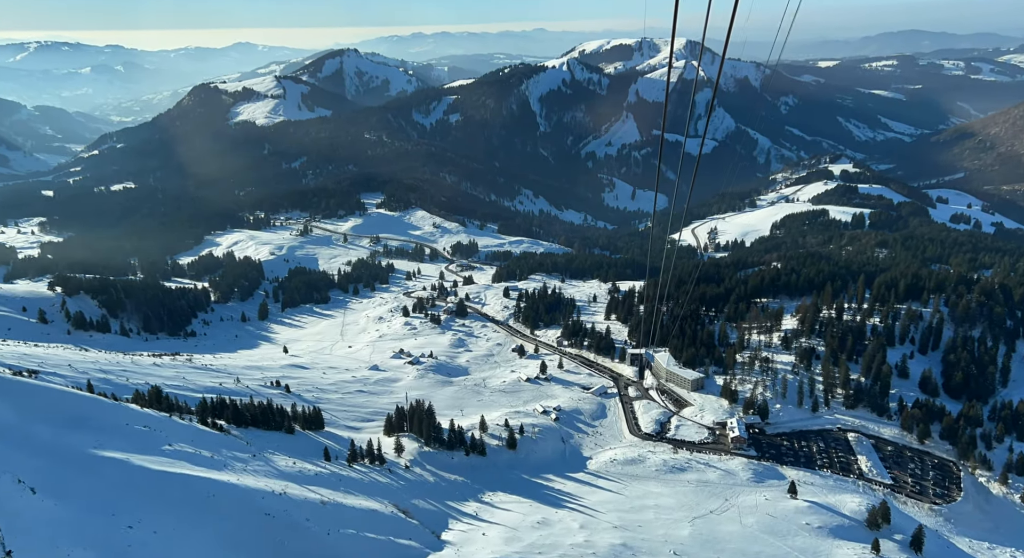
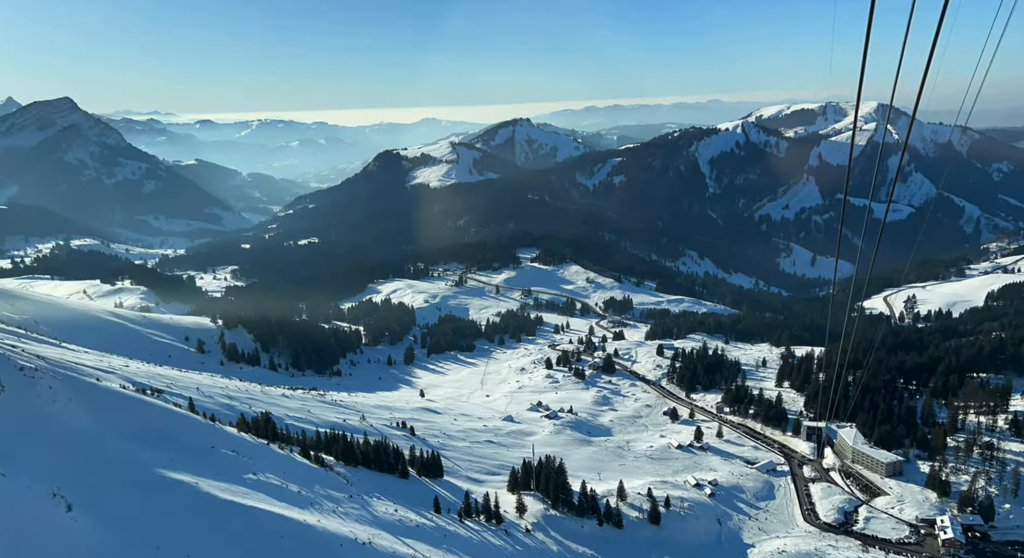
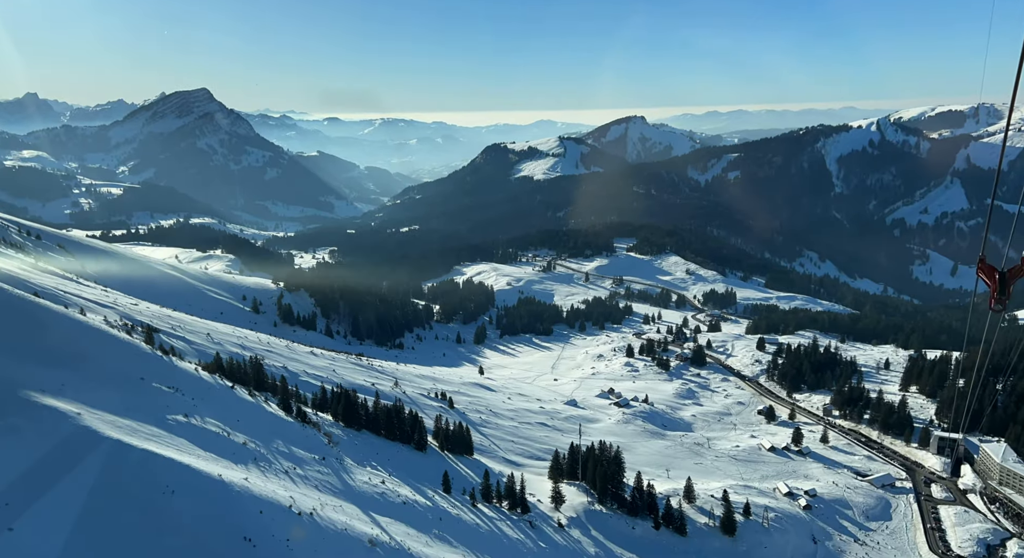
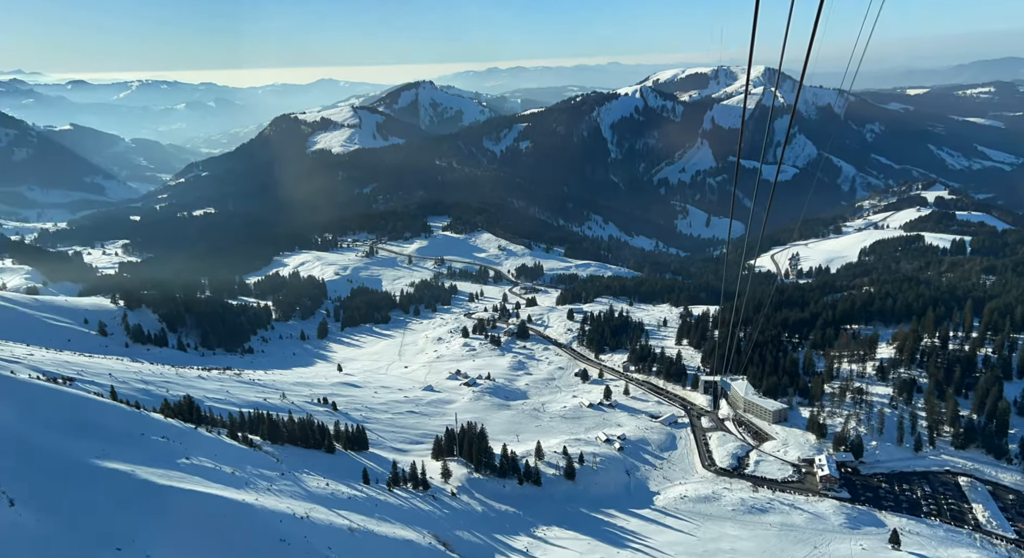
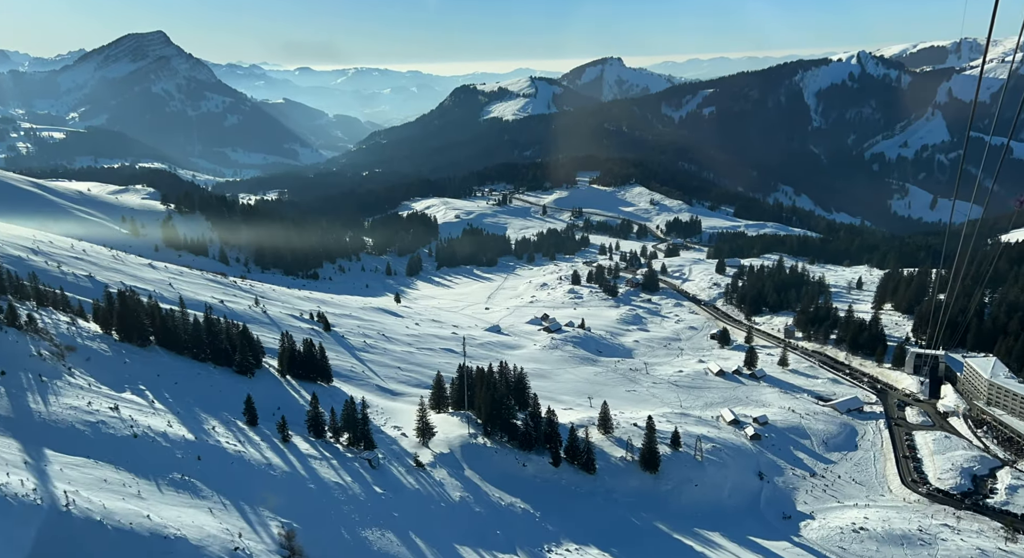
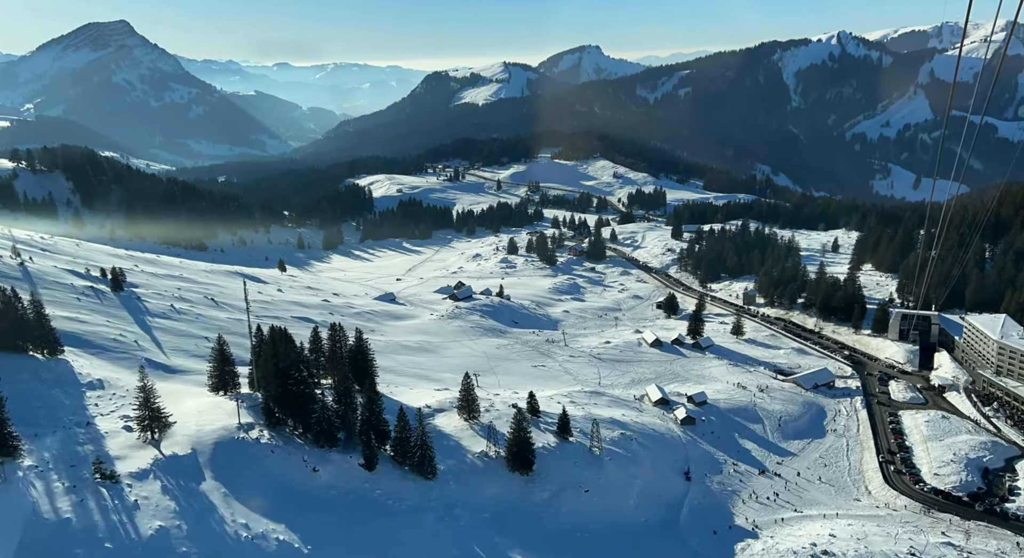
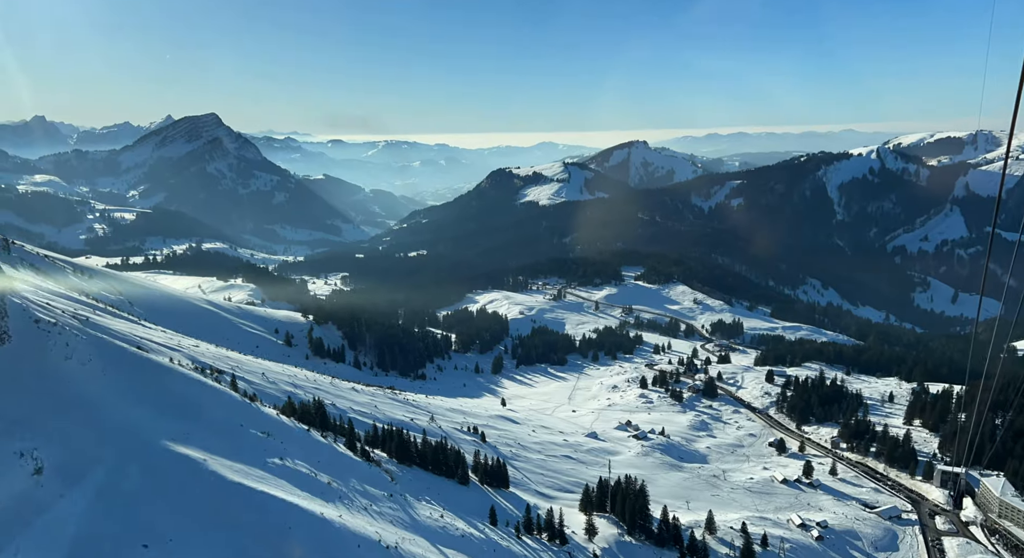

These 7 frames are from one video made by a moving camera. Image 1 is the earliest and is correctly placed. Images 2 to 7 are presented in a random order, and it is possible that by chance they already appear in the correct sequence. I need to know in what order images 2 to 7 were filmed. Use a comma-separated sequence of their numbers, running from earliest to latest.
4, 2, 7, 3, 5, 6
